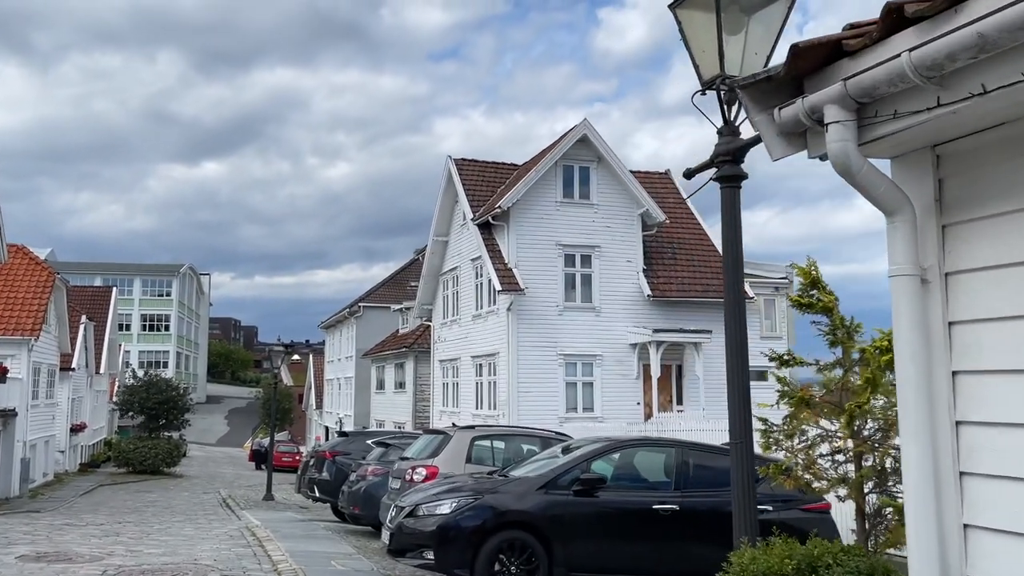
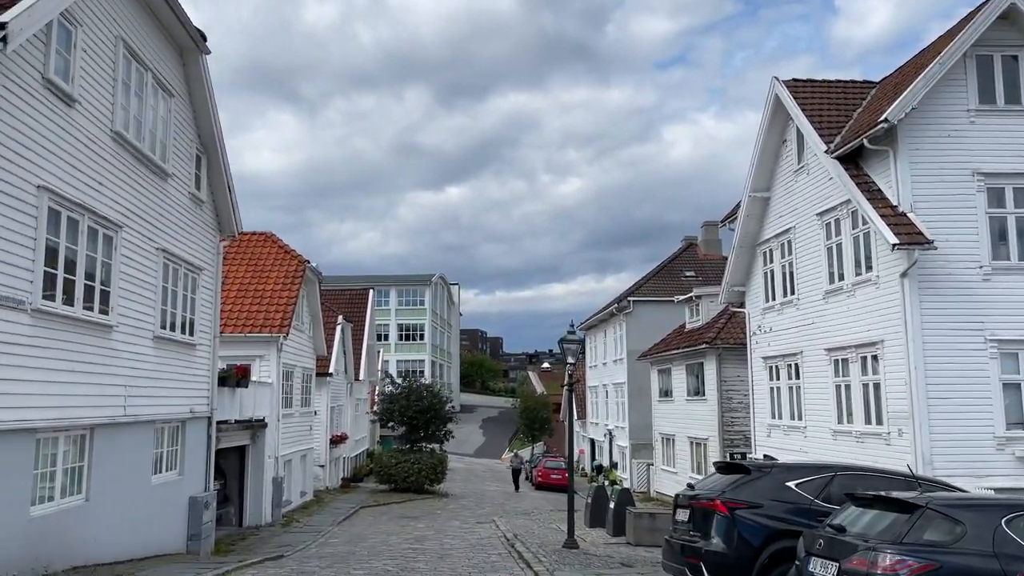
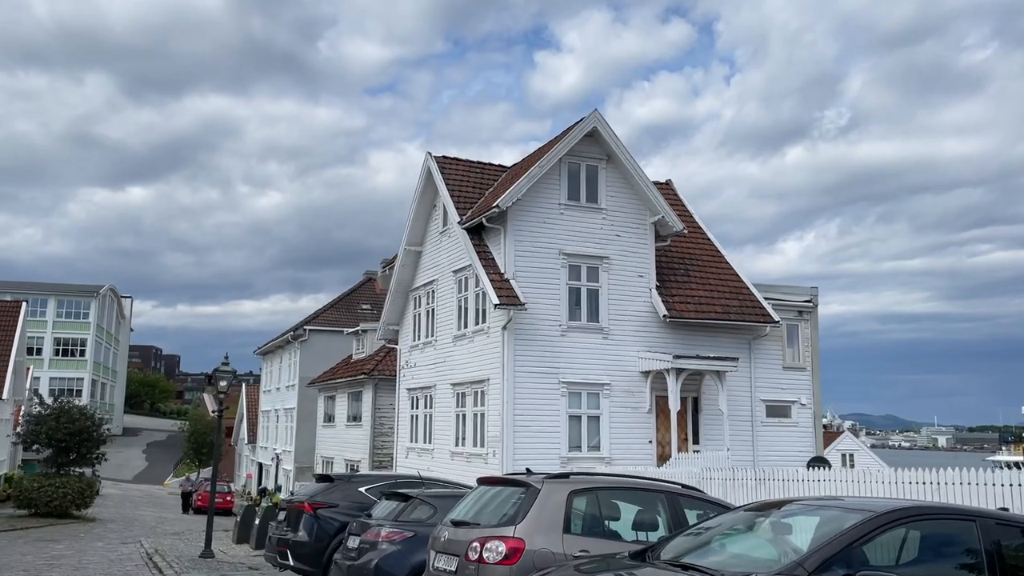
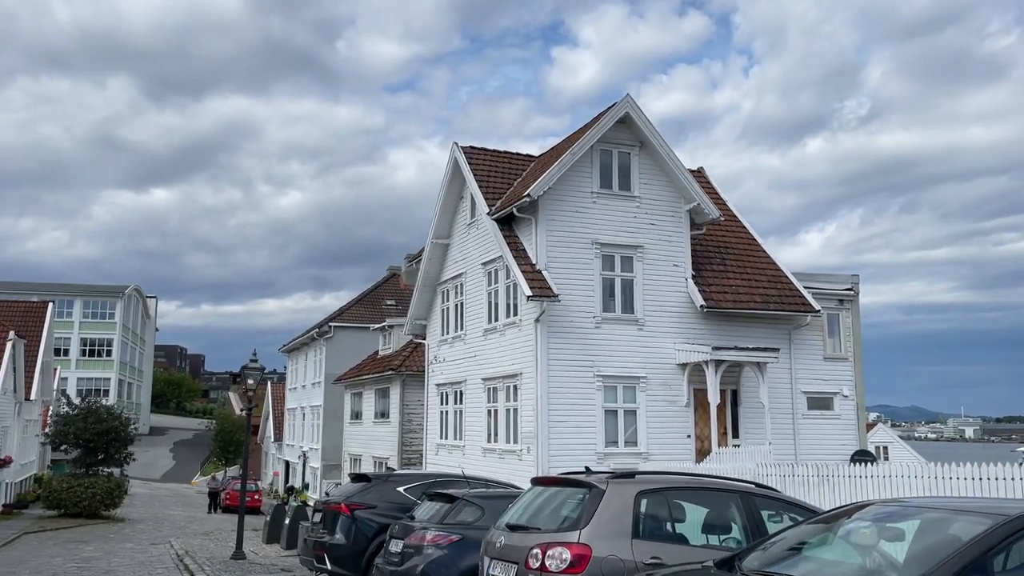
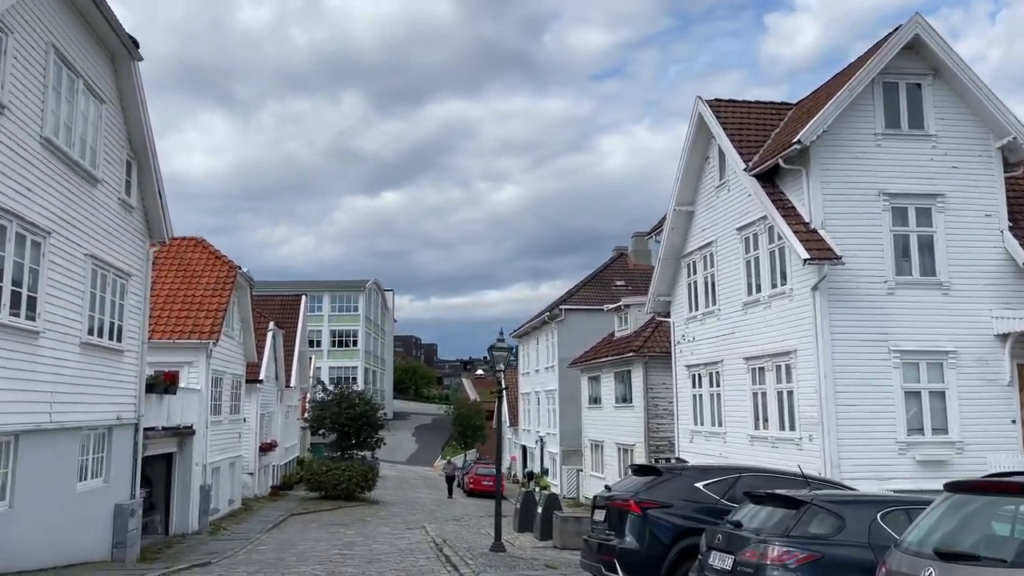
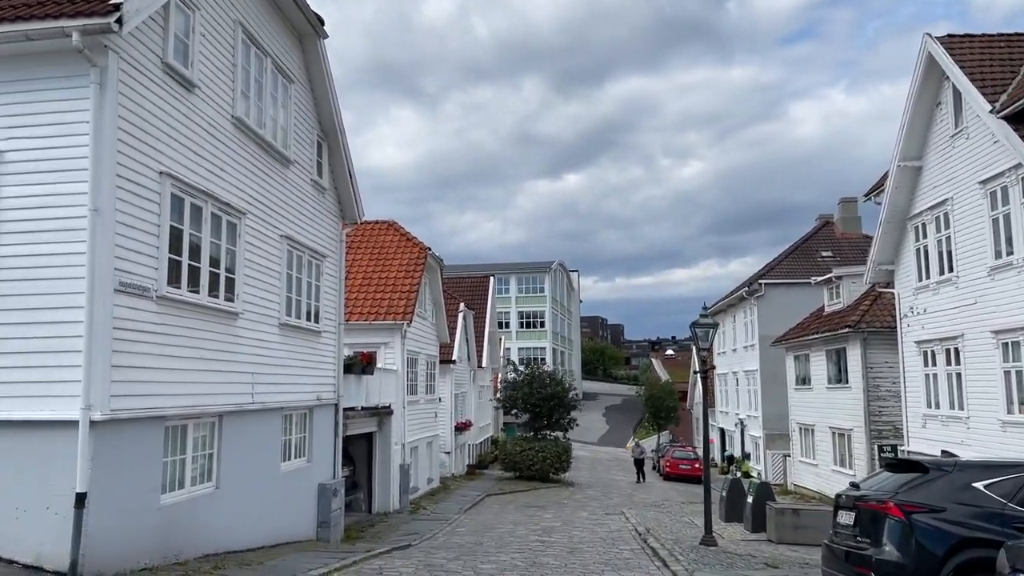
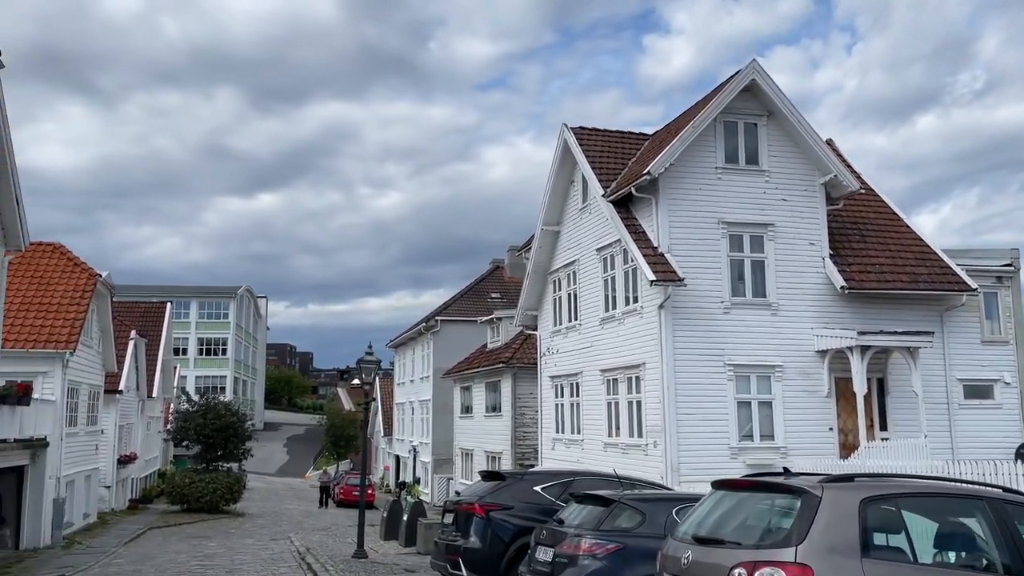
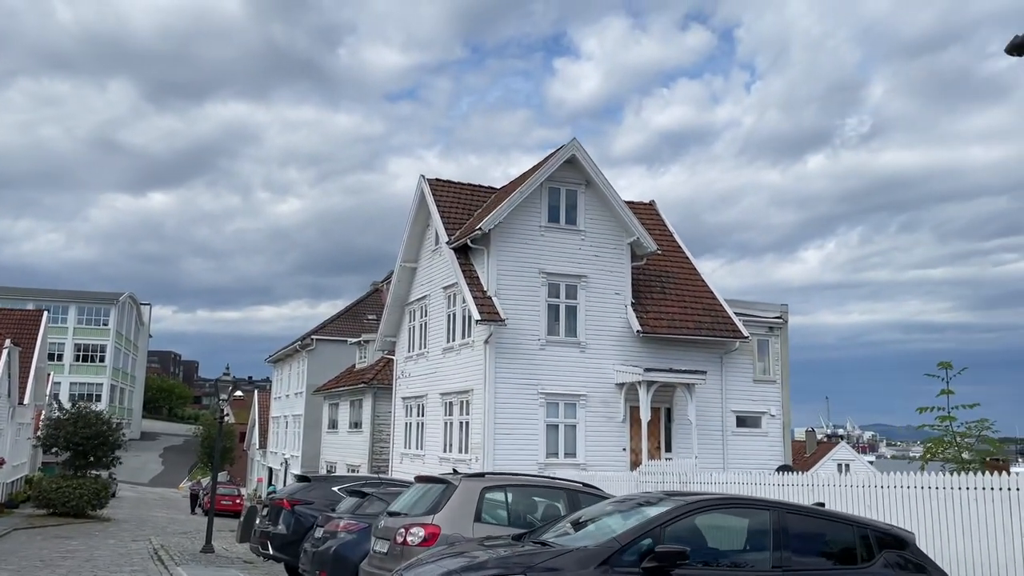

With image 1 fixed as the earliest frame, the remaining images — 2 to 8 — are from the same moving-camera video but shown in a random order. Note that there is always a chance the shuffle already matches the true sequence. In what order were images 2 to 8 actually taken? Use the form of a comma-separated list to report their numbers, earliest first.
8, 3, 4, 7, 5, 2, 6
